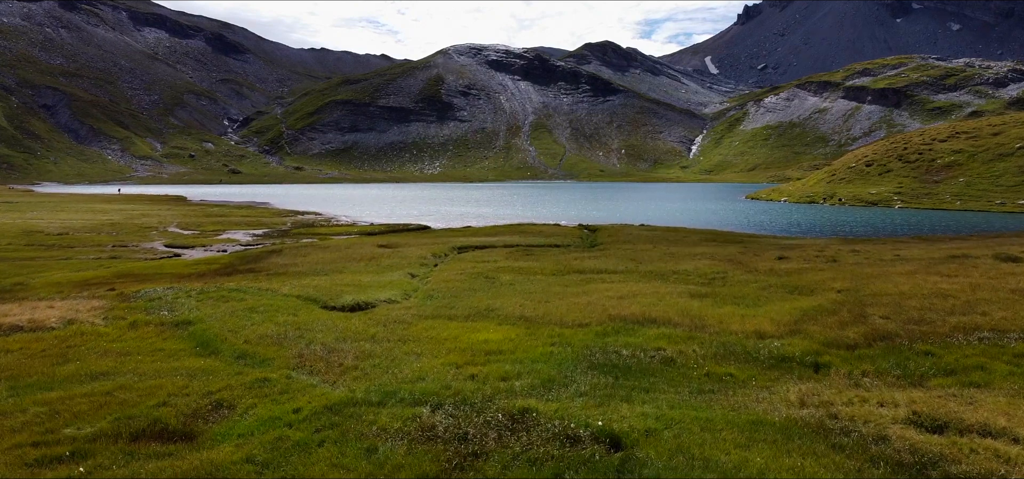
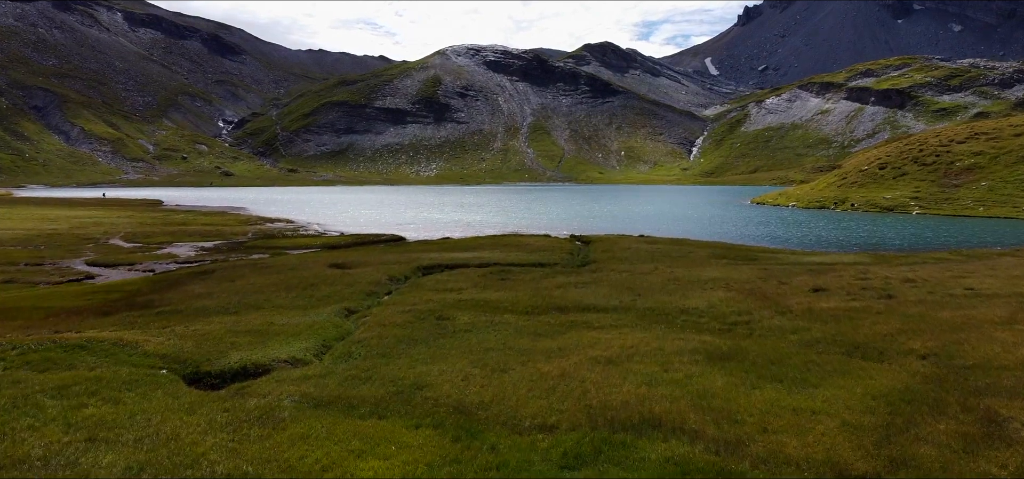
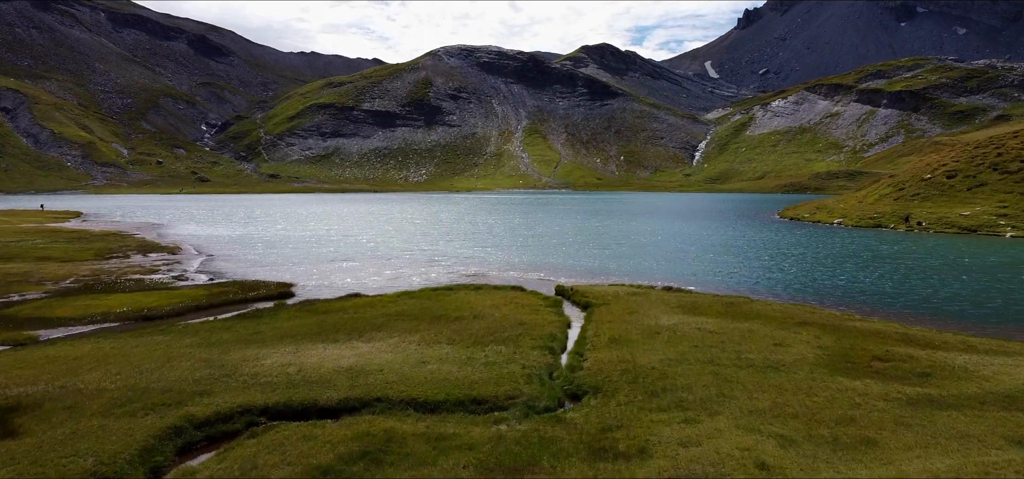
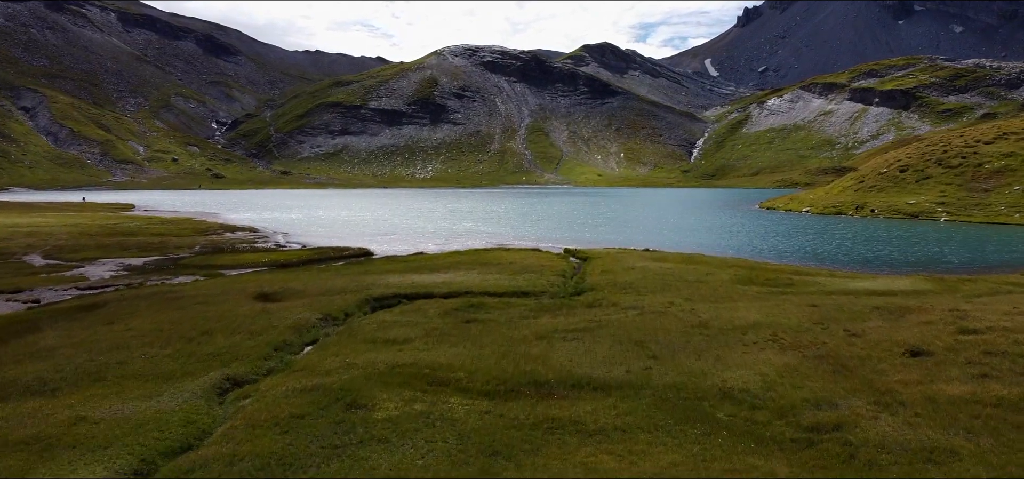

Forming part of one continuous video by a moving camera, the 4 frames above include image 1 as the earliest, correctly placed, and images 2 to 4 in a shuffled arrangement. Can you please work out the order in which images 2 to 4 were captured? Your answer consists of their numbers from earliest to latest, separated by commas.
2, 4, 3
